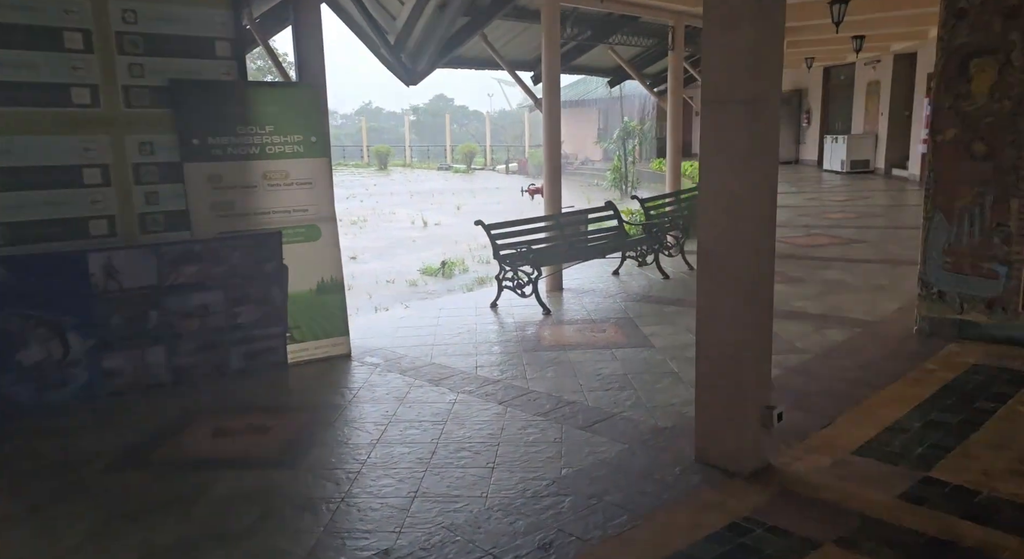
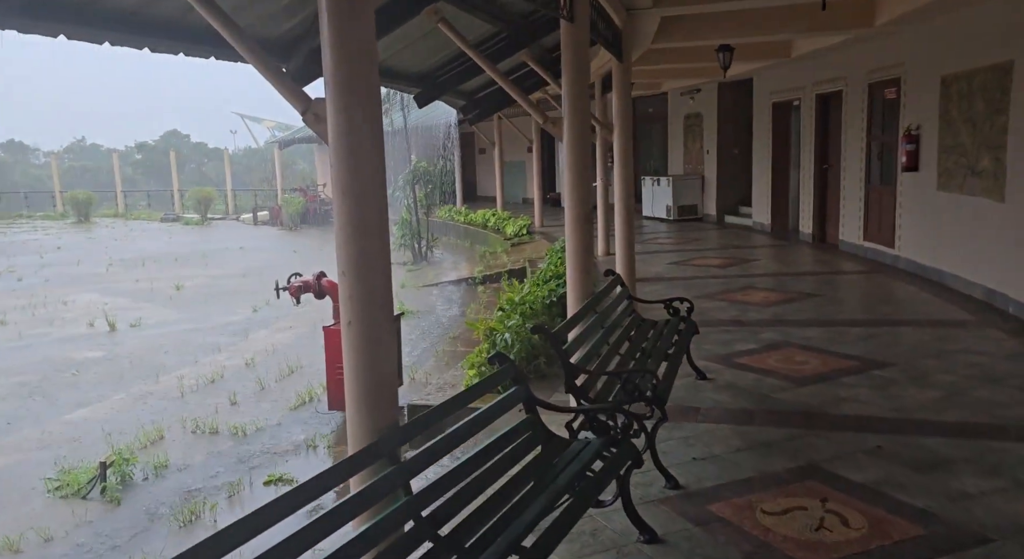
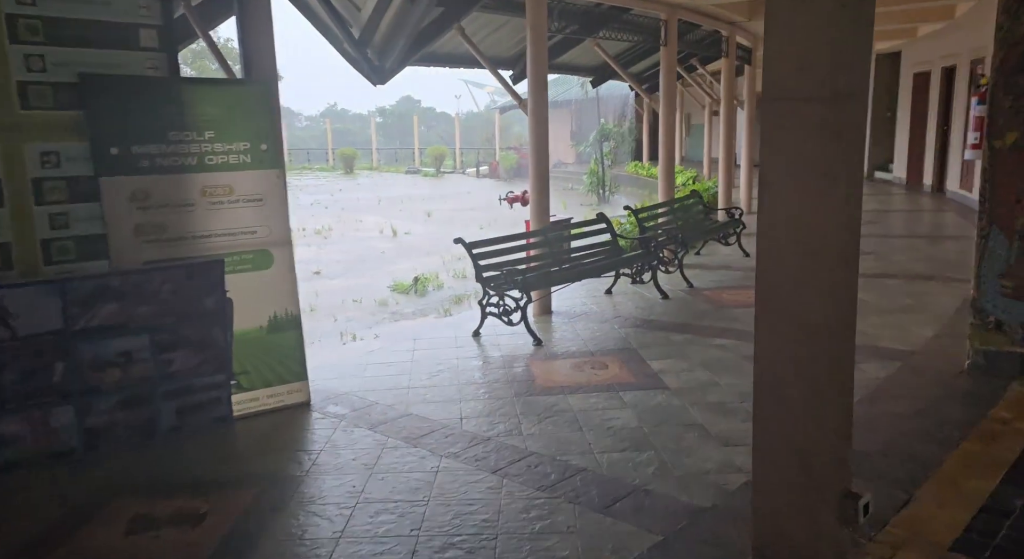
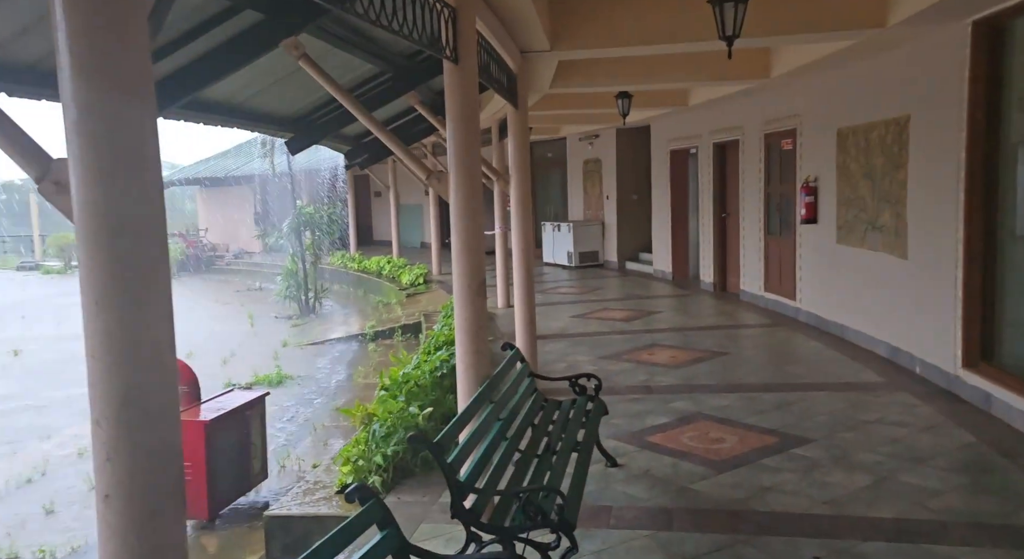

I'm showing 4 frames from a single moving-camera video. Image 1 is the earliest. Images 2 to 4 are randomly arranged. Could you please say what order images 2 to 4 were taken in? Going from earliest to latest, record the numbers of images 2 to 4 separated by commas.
3, 2, 4
